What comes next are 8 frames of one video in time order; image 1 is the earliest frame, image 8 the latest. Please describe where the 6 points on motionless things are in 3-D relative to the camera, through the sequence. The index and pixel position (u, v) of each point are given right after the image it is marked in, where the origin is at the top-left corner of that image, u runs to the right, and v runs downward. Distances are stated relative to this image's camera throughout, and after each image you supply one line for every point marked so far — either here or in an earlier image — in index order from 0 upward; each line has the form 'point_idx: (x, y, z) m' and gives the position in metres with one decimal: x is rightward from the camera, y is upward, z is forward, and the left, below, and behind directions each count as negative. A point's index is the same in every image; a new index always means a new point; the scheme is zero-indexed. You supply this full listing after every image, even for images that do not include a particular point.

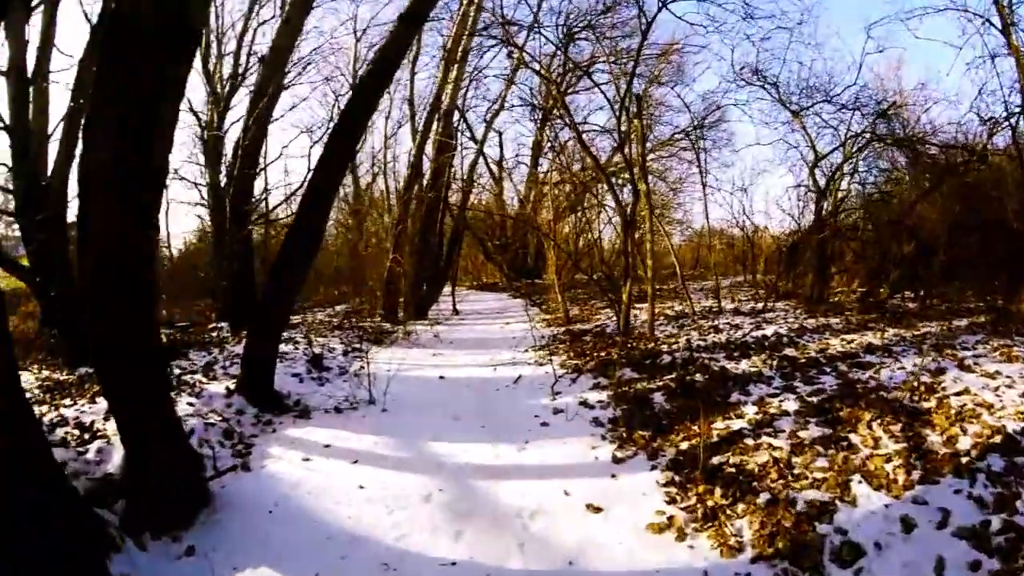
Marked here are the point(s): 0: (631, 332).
0: (+1.5, -0.6, +11.4) m
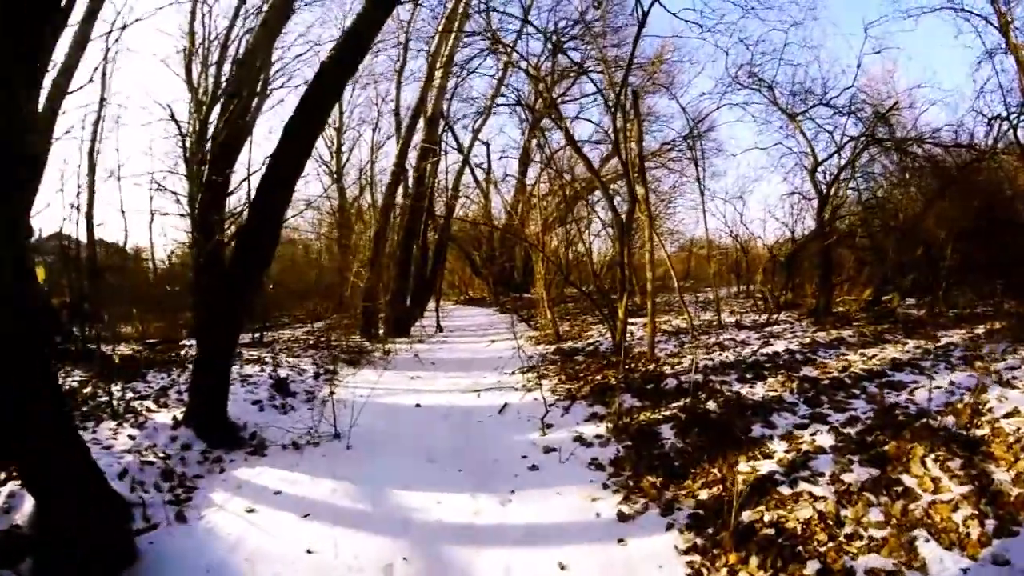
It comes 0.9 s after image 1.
0: (+1.3, -0.8, +10.4) m
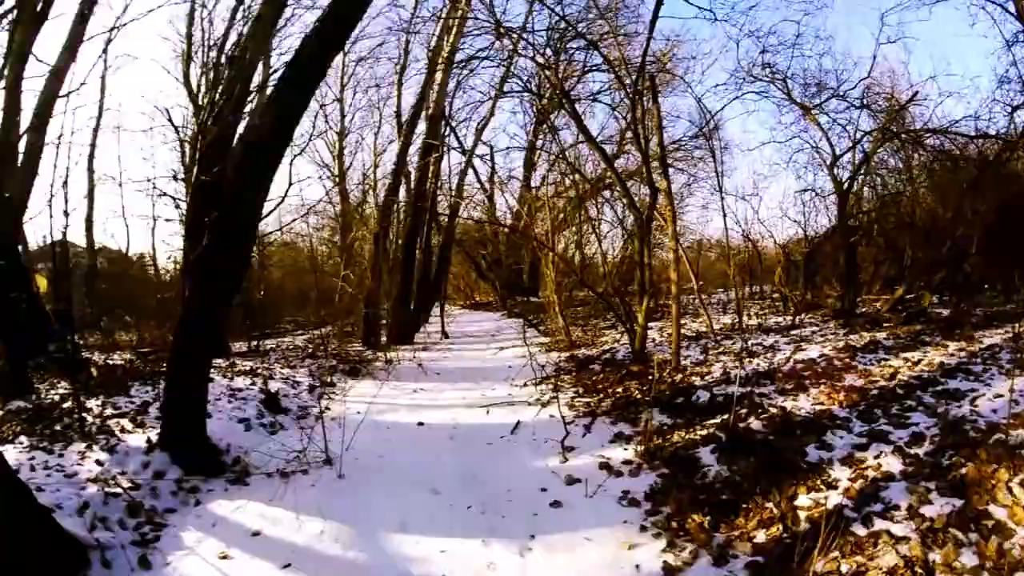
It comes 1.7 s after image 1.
0: (+1.4, -0.8, +9.6) m
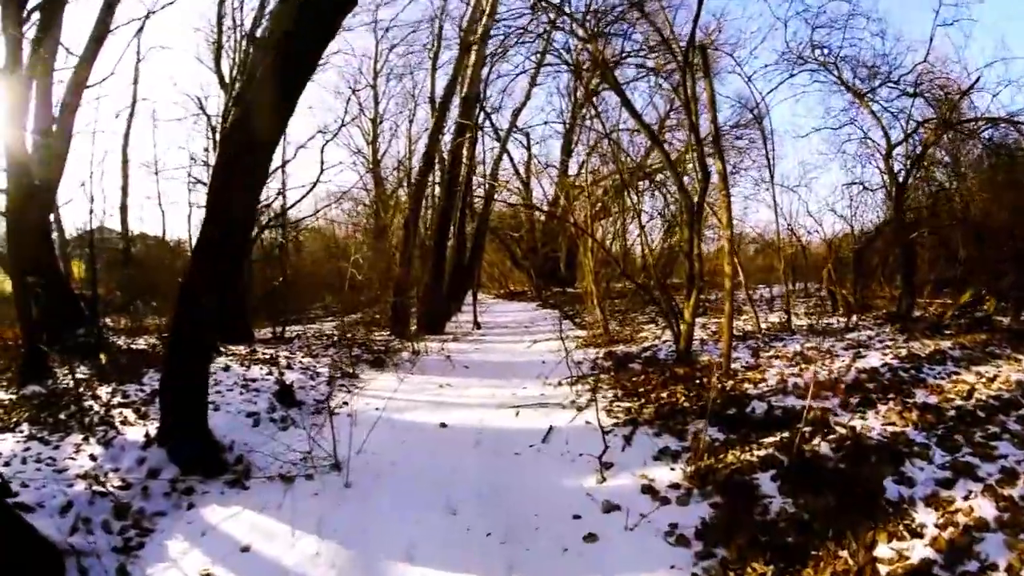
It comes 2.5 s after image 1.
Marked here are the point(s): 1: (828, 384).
0: (+1.7, -0.7, +8.8) m
1: (+2.5, -0.7, +7.6) m
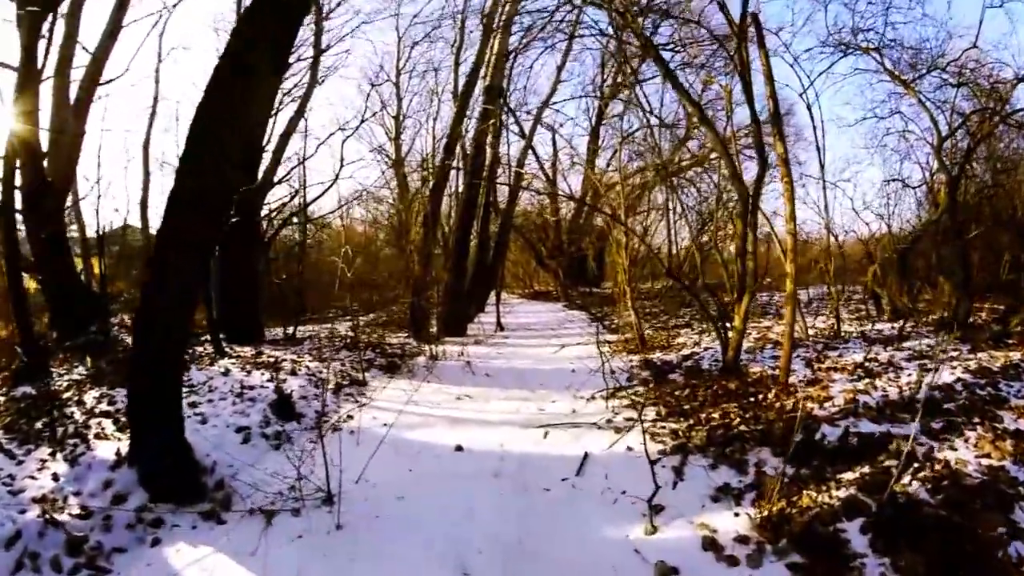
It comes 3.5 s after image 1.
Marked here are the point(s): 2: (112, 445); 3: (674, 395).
0: (+1.9, -0.8, +7.8) m
1: (+2.7, -0.8, +6.6) m
2: (-2.6, -1.0, +6.3) m
3: (+1.3, -0.8, +7.4) m
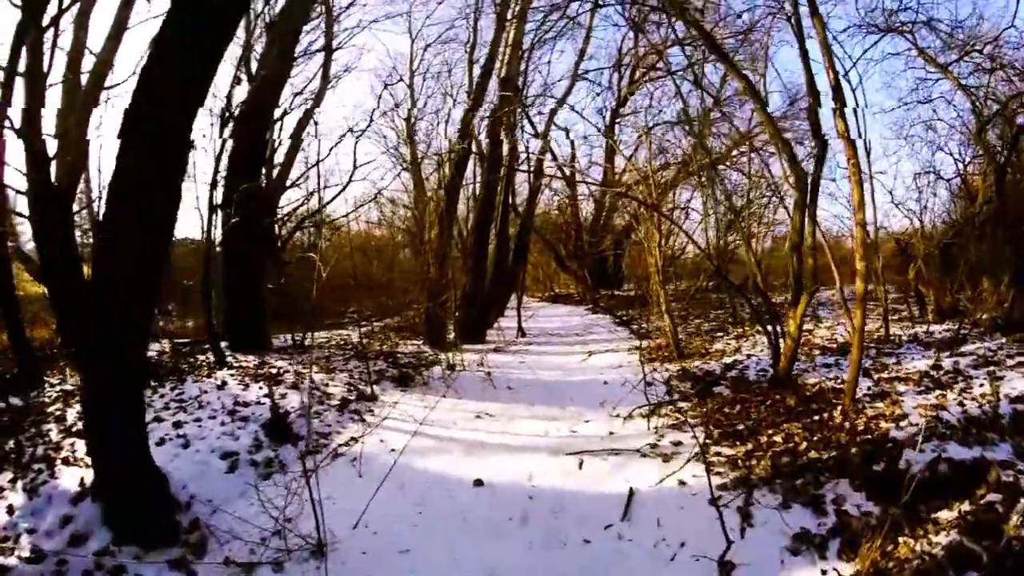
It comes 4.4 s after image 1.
0: (+2.1, -0.8, +6.9) m
1: (+2.9, -0.8, +5.7) m
2: (-2.5, -1.1, +5.4) m
3: (+1.4, -0.8, +6.5) m
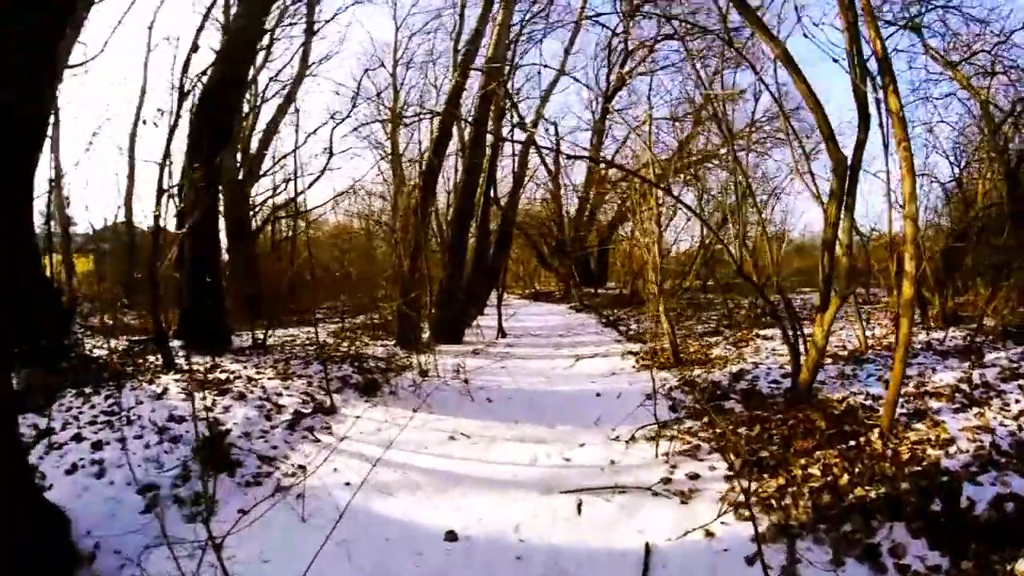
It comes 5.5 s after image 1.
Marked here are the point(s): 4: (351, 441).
0: (+2.0, -0.8, +6.0) m
1: (+2.8, -0.8, +4.7) m
2: (-2.6, -1.0, +4.4) m
3: (+1.3, -0.9, +5.5) m
4: (-1.0, -0.9, +5.8) m
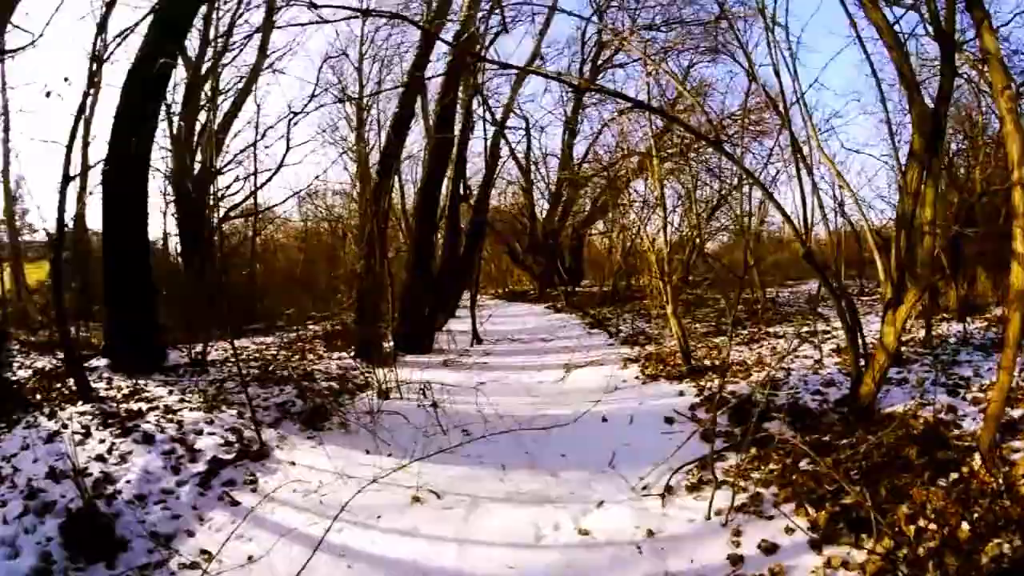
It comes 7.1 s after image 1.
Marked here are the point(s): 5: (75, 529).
0: (+2.0, -0.7, +4.5) m
1: (+2.8, -0.7, +3.3) m
2: (-2.6, -1.1, +2.8) m
3: (+1.3, -0.8, +4.1) m
4: (-1.0, -1.0, +4.2) m
5: (-1.6, -1.0, +3.5) m
